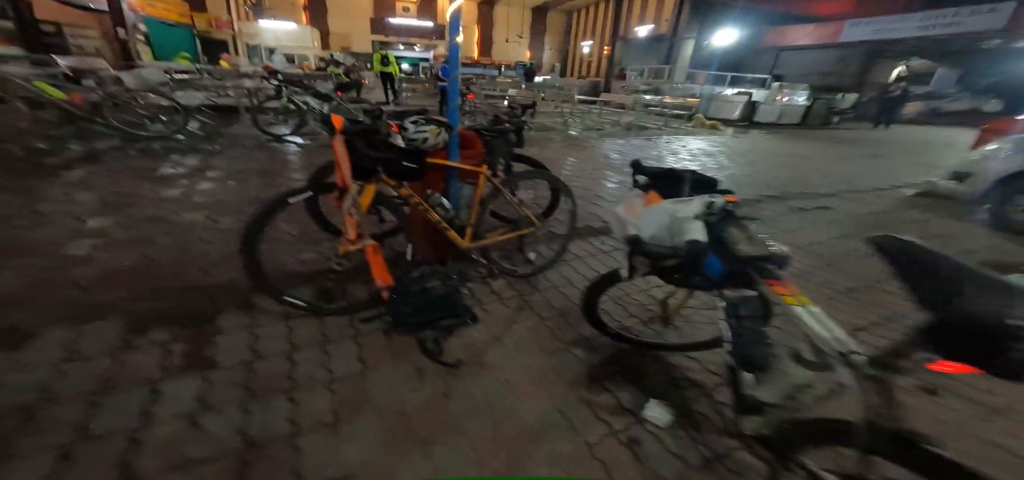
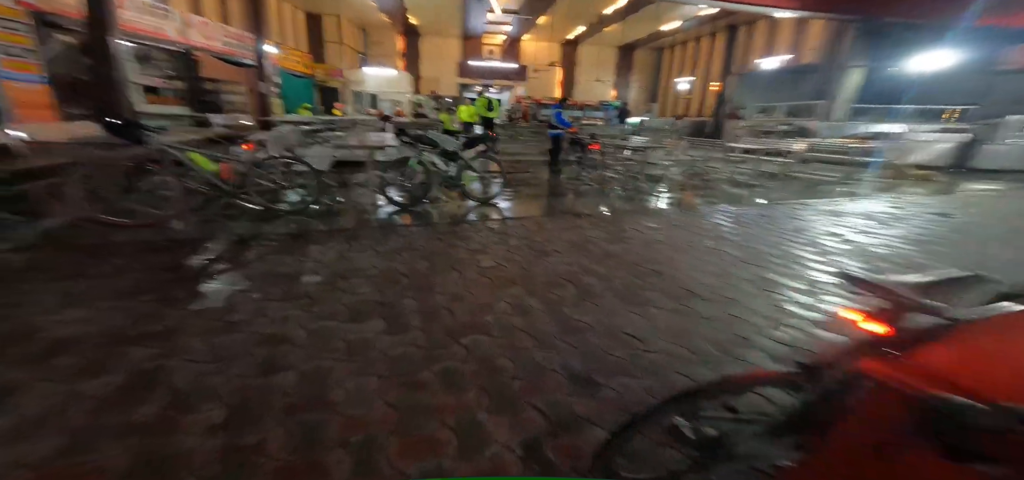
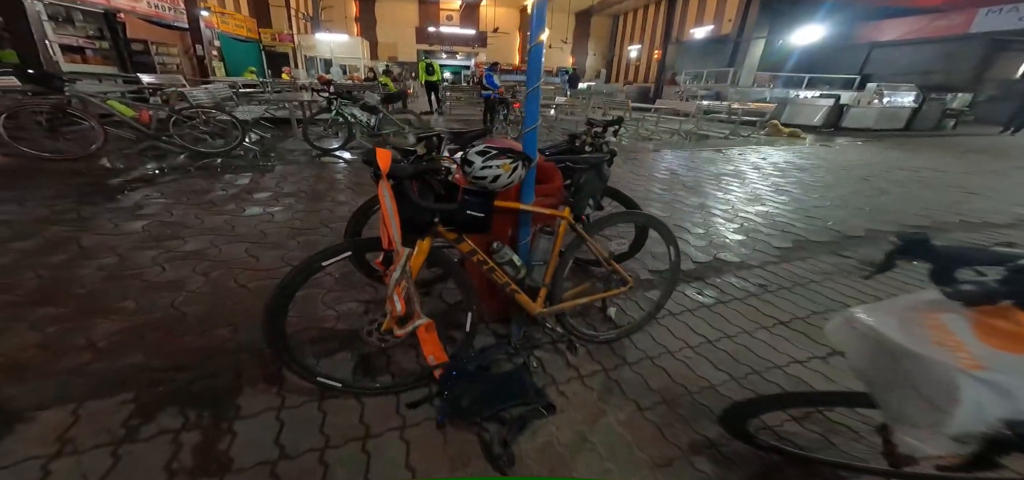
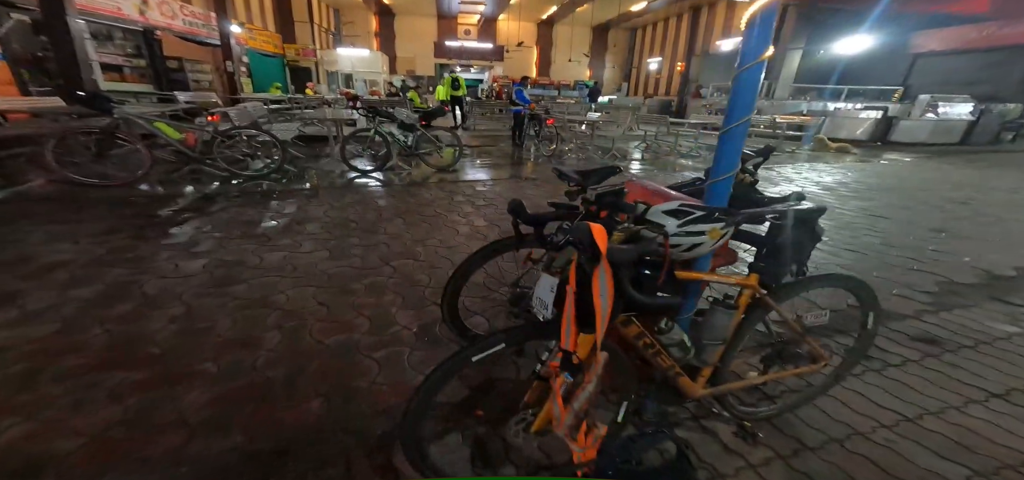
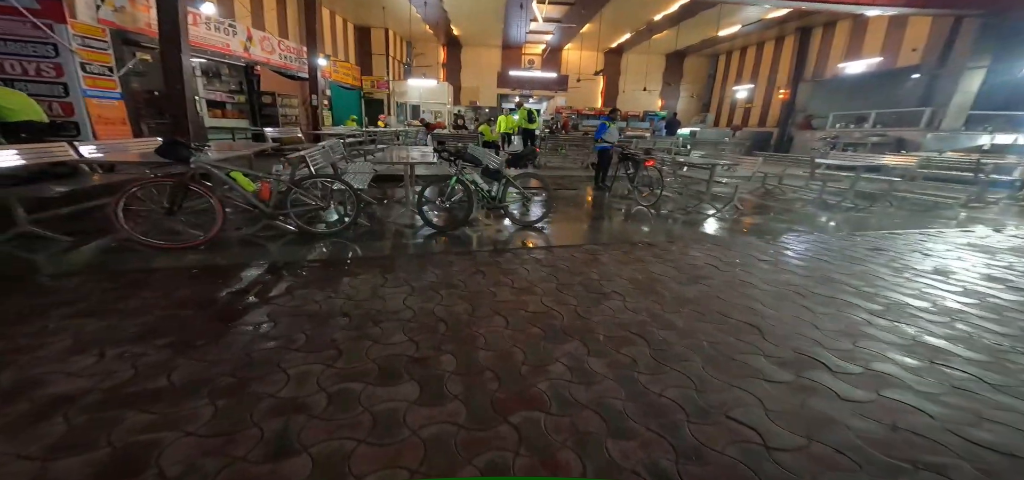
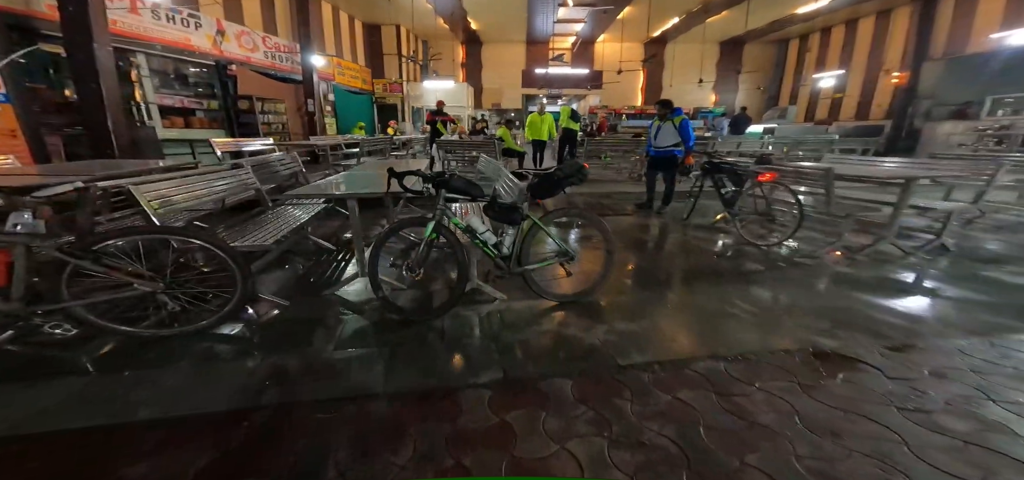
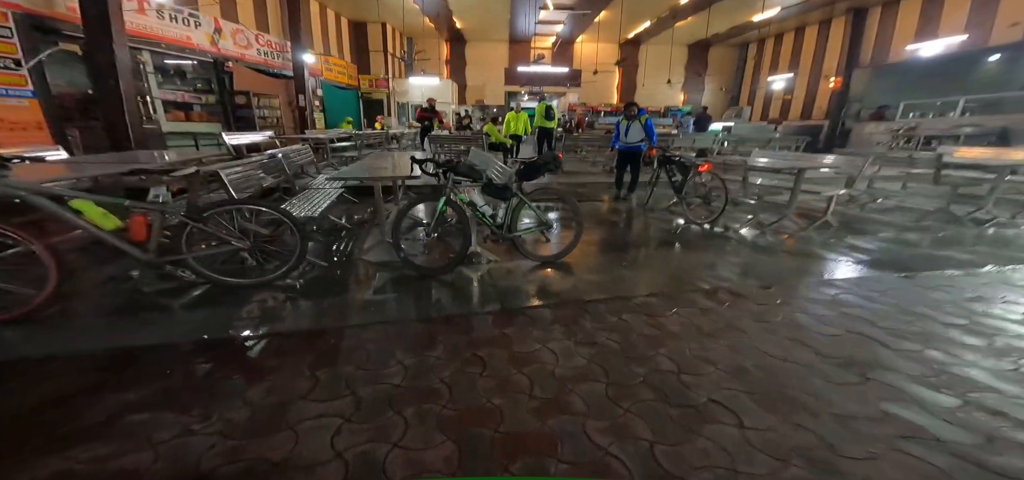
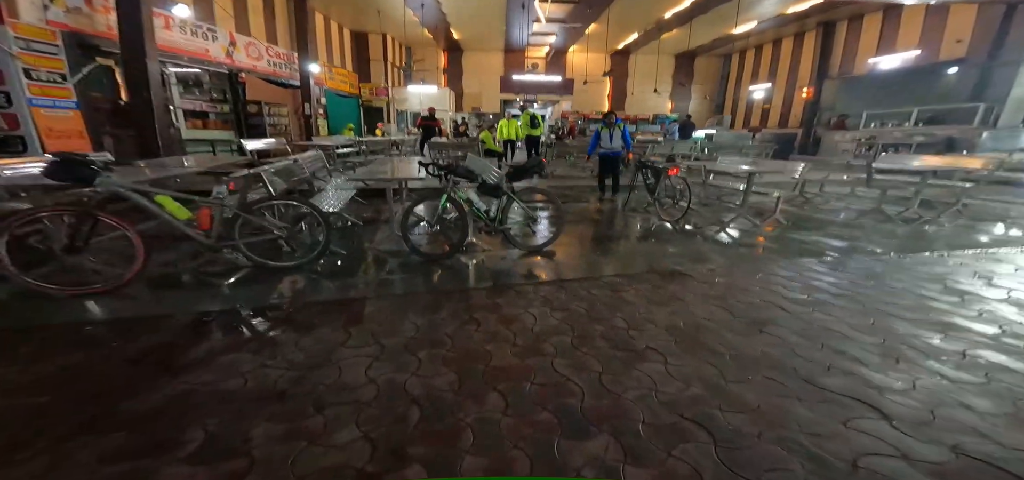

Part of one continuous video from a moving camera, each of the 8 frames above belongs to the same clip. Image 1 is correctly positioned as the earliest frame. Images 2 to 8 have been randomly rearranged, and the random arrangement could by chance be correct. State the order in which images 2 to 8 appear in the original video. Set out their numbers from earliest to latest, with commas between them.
3, 4, 2, 5, 8, 7, 6
